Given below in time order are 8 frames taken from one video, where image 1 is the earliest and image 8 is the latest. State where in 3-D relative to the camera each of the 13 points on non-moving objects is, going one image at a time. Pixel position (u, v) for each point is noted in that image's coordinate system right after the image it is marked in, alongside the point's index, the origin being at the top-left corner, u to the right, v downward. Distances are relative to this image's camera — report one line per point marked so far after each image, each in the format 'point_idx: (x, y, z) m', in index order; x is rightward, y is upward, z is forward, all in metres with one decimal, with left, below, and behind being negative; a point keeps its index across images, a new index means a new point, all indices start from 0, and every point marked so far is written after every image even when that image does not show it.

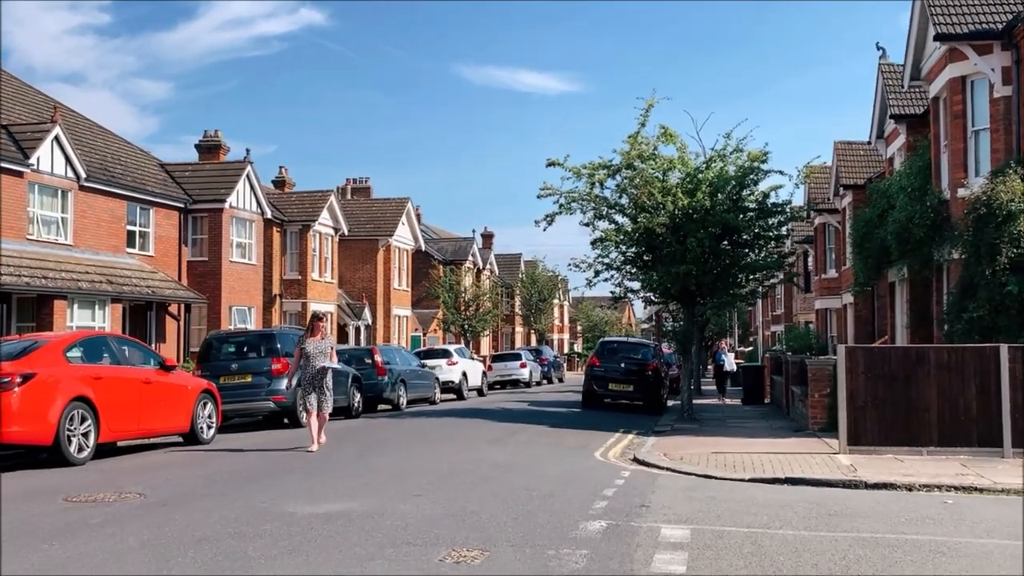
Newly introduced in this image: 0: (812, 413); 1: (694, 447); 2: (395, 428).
0: (+5.3, -2.2, +17.5) m
1: (+2.8, -2.5, +15.2) m
2: (-2.1, -2.6, +18.1) m
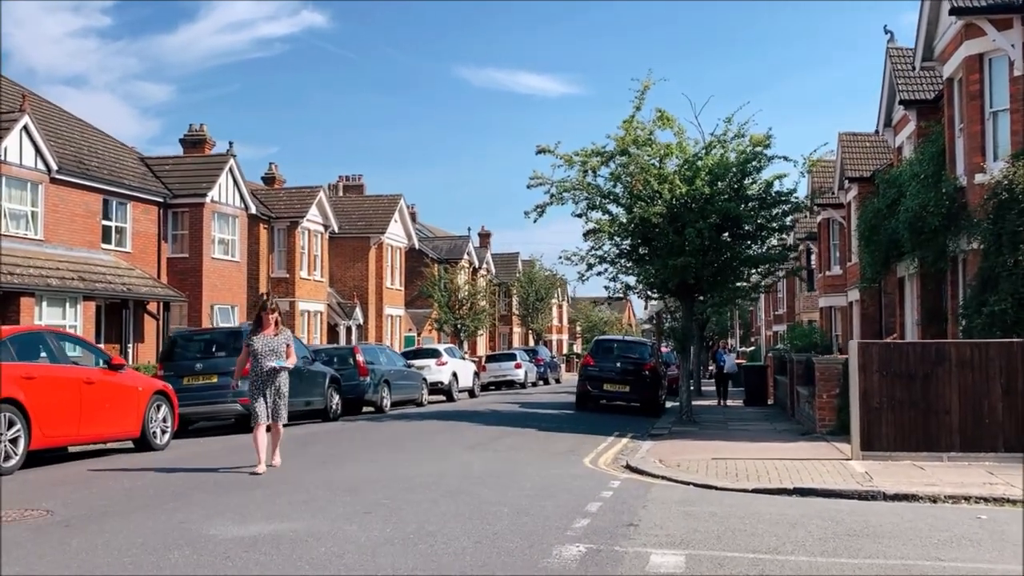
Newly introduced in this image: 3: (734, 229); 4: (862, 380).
0: (+5.1, -2.1, +16.3) m
1: (+2.5, -2.3, +14.0) m
2: (-2.4, -2.5, +16.9) m
3: (+4.4, +1.2, +19.5) m
4: (+4.5, -1.2, +12.6) m
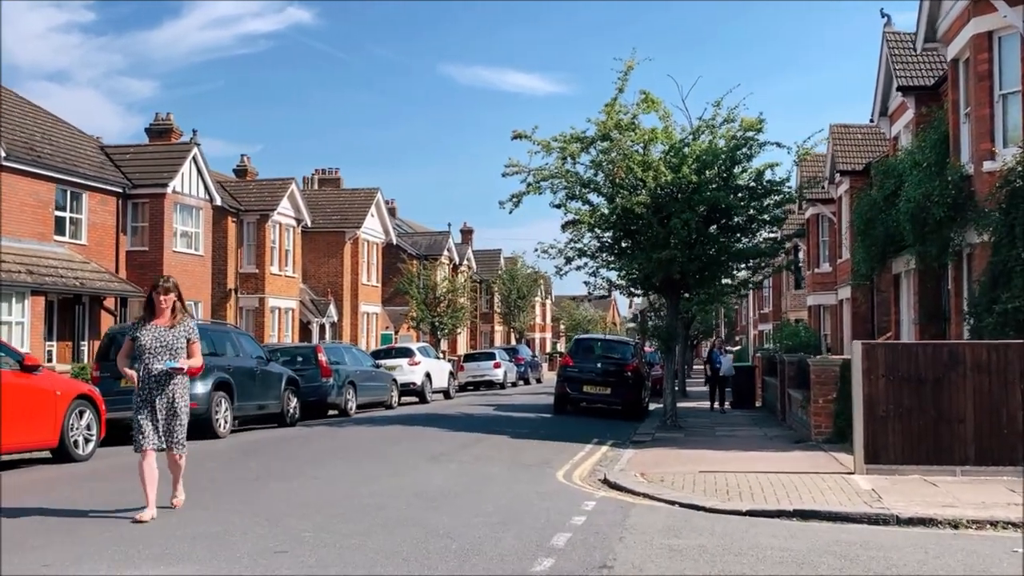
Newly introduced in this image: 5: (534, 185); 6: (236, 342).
0: (+4.6, -2.0, +15.0) m
1: (+2.1, -2.3, +12.7) m
2: (-2.9, -2.4, +15.5) m
3: (+3.9, +1.3, +18.2) m
4: (+4.1, -1.1, +11.3) m
5: (+0.4, +2.0, +19.1) m
6: (-4.7, -0.9, +16.8) m
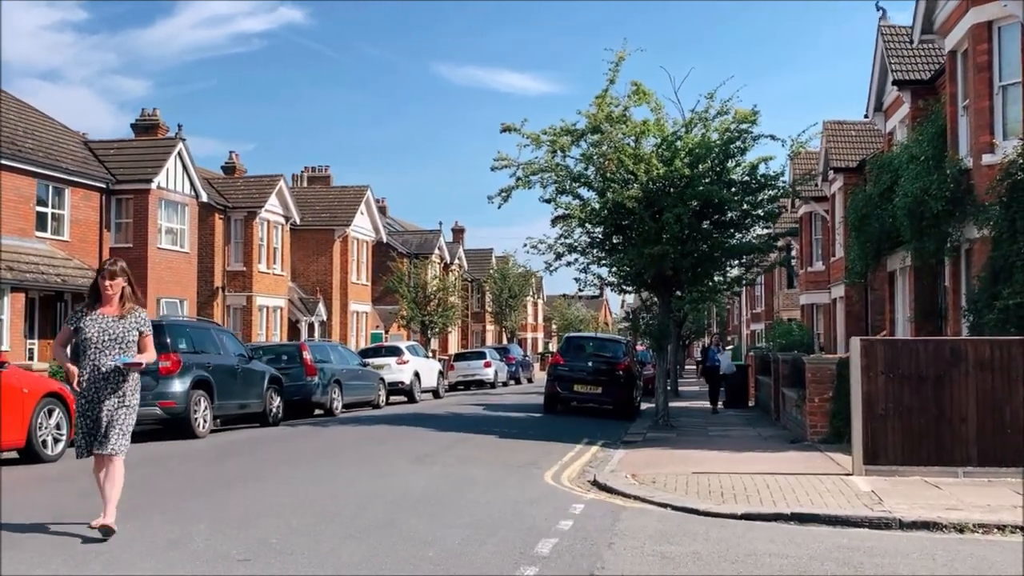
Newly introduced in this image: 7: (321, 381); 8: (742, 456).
0: (+4.4, -2.0, +14.6) m
1: (+1.9, -2.2, +12.3) m
2: (-3.1, -2.3, +15.0) m
3: (+3.7, +1.3, +17.8) m
4: (+3.9, -1.1, +10.9) m
5: (+0.2, +2.1, +18.7) m
6: (-4.9, -0.9, +16.3) m
7: (-3.9, -1.9, +19.9) m
8: (+3.1, -2.3, +13.3) m
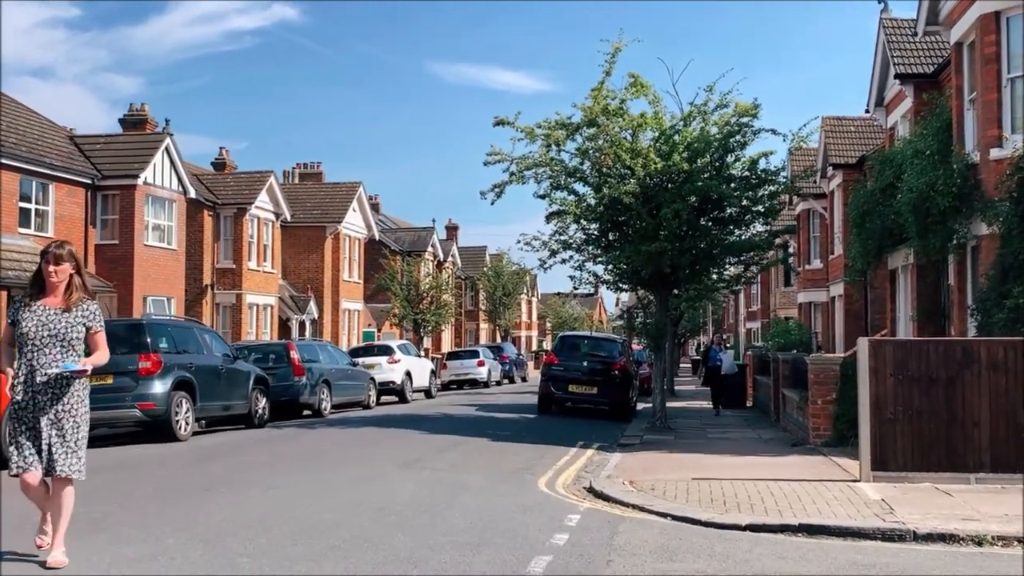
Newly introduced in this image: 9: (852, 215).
0: (+4.3, -1.9, +14.1) m
1: (+1.8, -2.2, +11.8) m
2: (-3.2, -2.3, +14.5) m
3: (+3.6, +1.4, +17.3) m
4: (+3.8, -1.0, +10.4) m
5: (+0.1, +2.1, +18.2) m
6: (-5.0, -0.8, +15.8) m
7: (-4.0, -1.8, +19.3) m
8: (+3.0, -2.2, +12.8) m
9: (+6.9, +1.5, +19.9) m
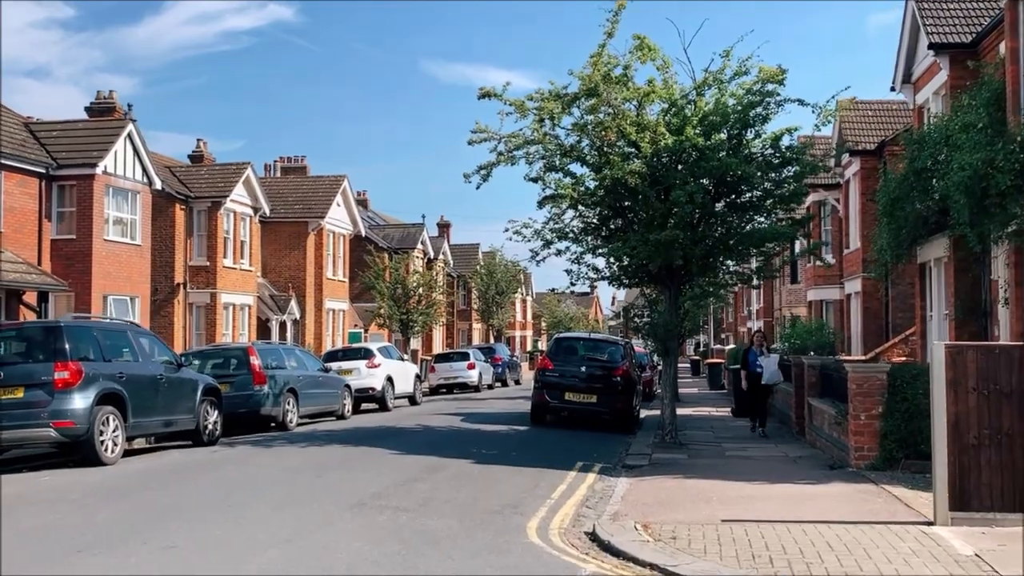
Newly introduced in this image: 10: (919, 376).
0: (+4.2, -1.9, +11.9) m
1: (+1.7, -2.1, +9.6) m
2: (-3.3, -2.2, +12.3) m
3: (+3.4, +1.4, +15.1) m
4: (+3.7, -1.0, +8.3) m
5: (-0.1, +2.2, +16.0) m
6: (-5.2, -0.8, +13.6) m
7: (-4.2, -1.8, +17.1) m
8: (+2.8, -2.2, +10.6) m
9: (+6.7, +1.5, +17.8) m
10: (+4.8, -1.0, +11.6) m
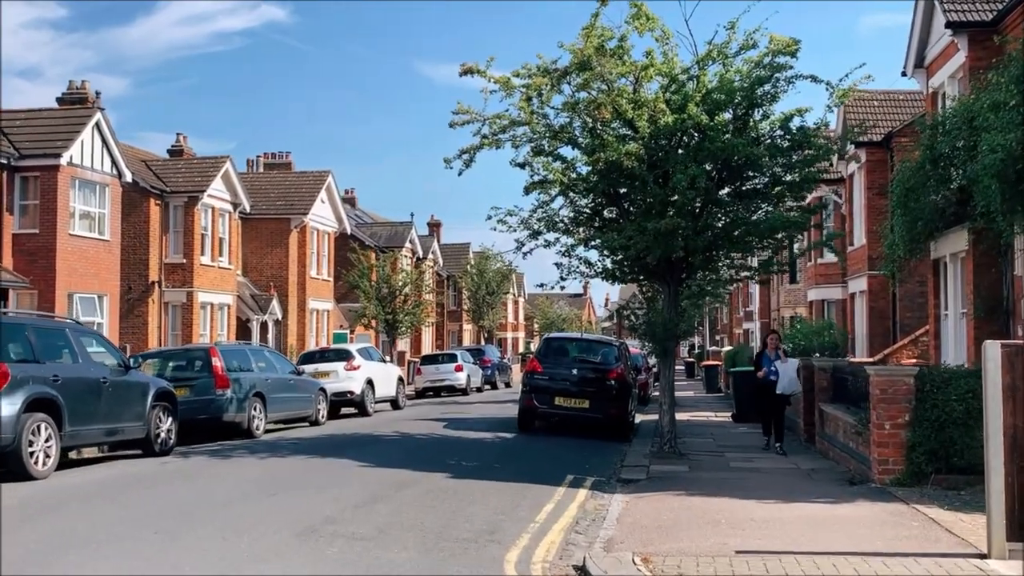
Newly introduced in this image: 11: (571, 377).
0: (+4.0, -1.8, +10.6) m
1: (+1.5, -2.0, +8.3) m
2: (-3.5, -2.1, +10.9) m
3: (+3.2, +1.5, +13.8) m
4: (+3.5, -0.9, +6.9) m
5: (-0.3, +2.2, +14.7) m
6: (-5.4, -0.7, +12.2) m
7: (-4.4, -1.7, +15.7) m
8: (+2.6, -2.1, +9.3) m
9: (+6.4, +1.6, +16.5) m
10: (+4.6, -1.0, +10.3) m
11: (+1.0, -1.5, +17.1) m
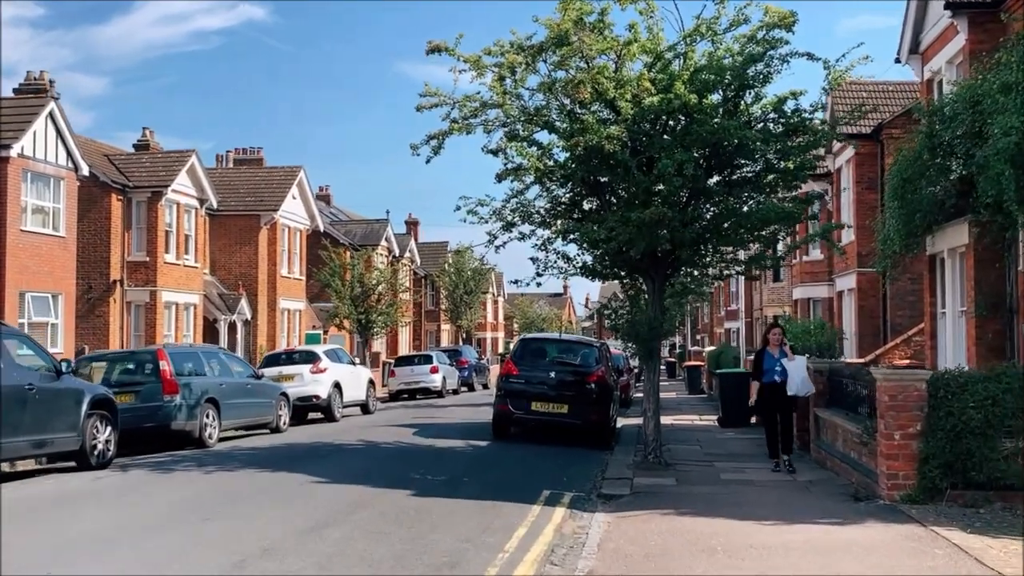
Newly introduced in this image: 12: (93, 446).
0: (+3.7, -1.7, +9.6) m
1: (+1.3, -2.0, +7.2) m
2: (-3.8, -2.1, +9.8) m
3: (+2.8, +1.5, +12.8) m
4: (+3.3, -0.8, +5.9) m
5: (-0.7, +2.3, +13.6) m
6: (-5.7, -0.6, +11.0) m
7: (-4.8, -1.7, +14.6) m
8: (+2.4, -2.0, +8.2) m
9: (+6.0, +1.7, +15.5) m
10: (+4.3, -0.9, +9.3) m
11: (+0.6, -1.5, +16.0) m
12: (-5.2, -2.0, +12.2) m
